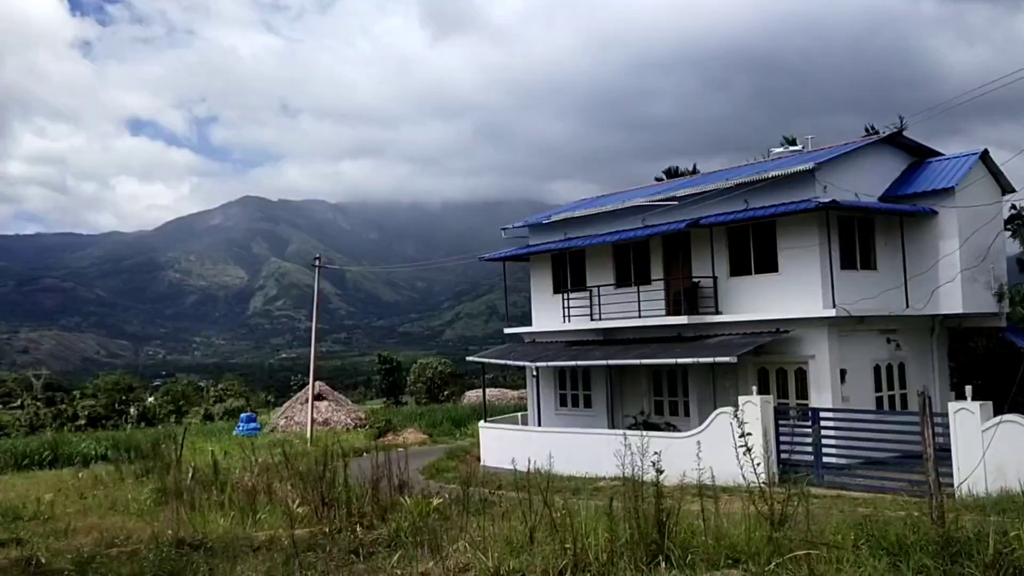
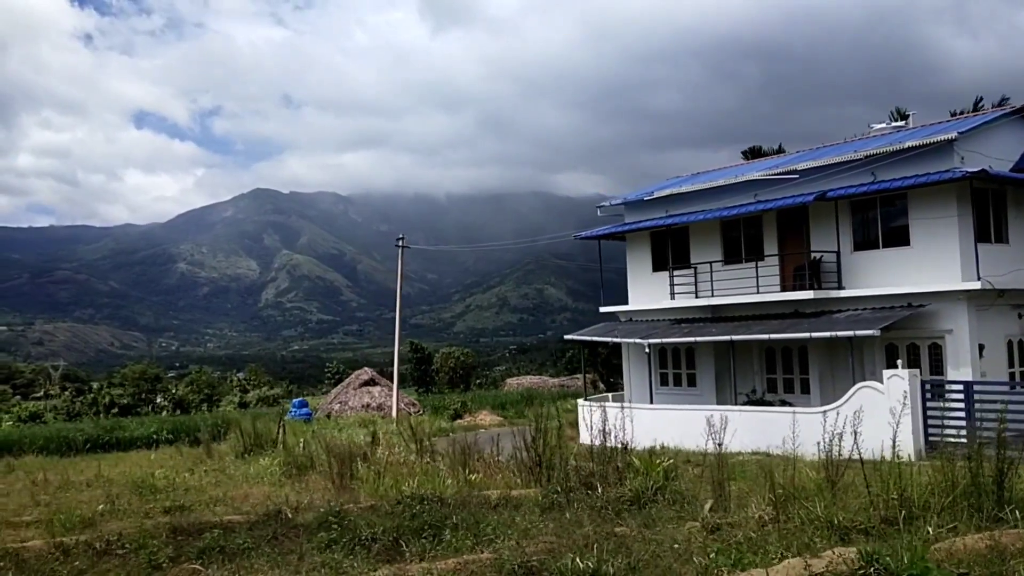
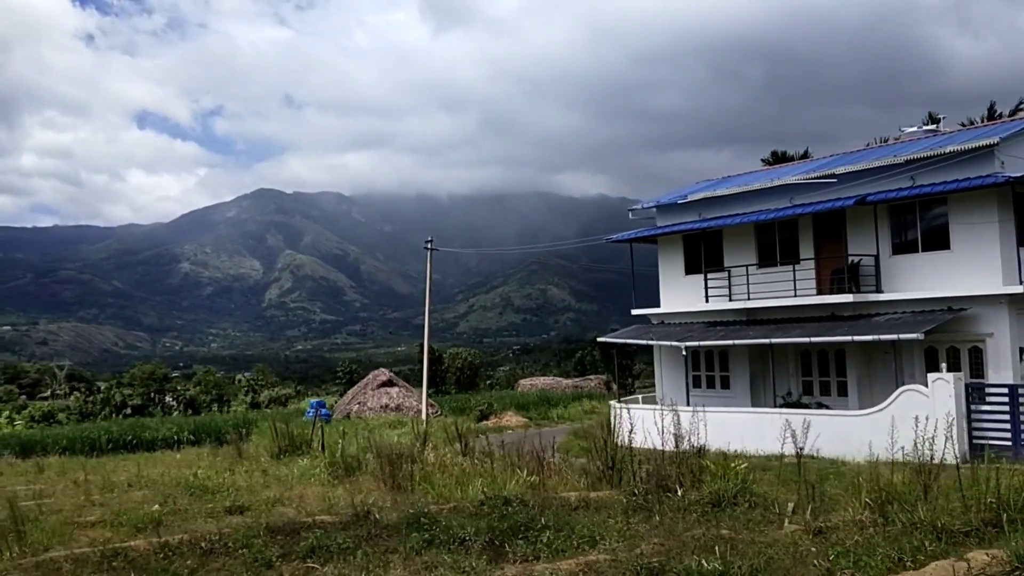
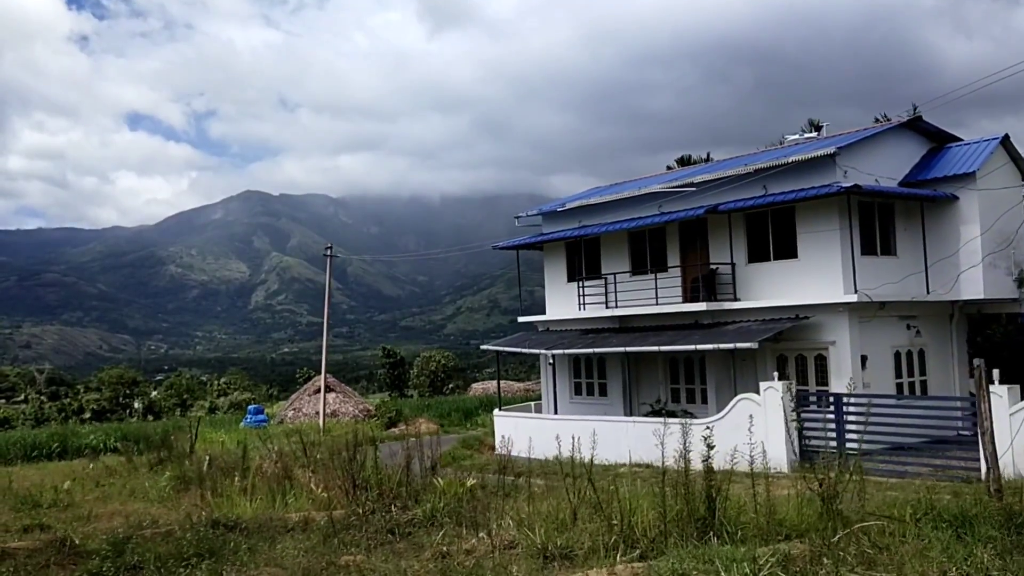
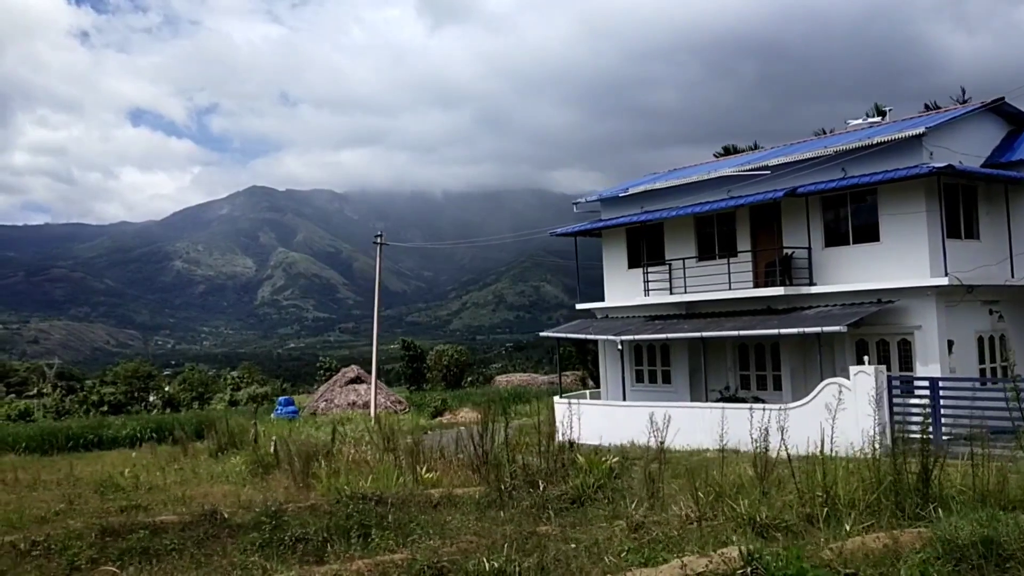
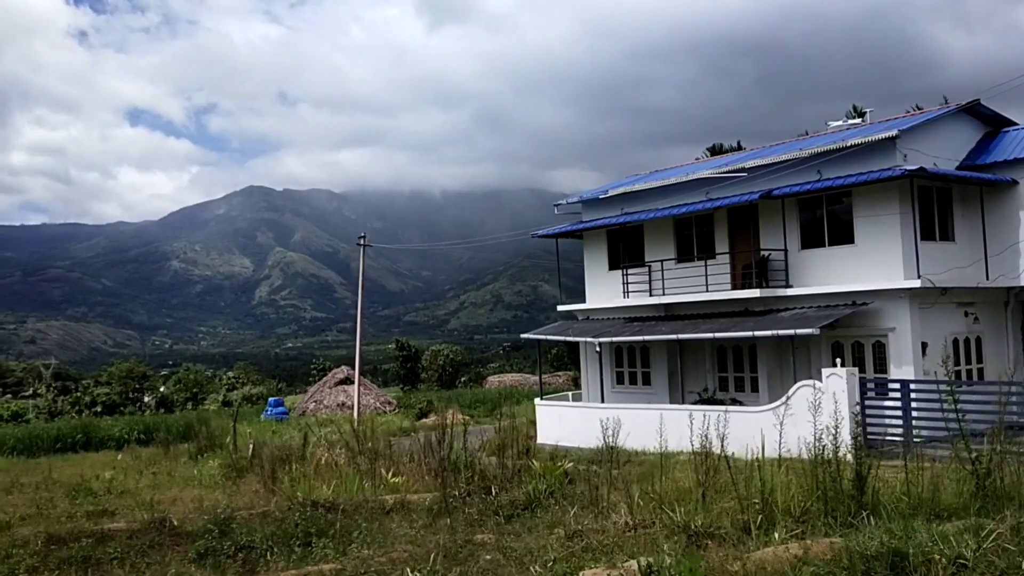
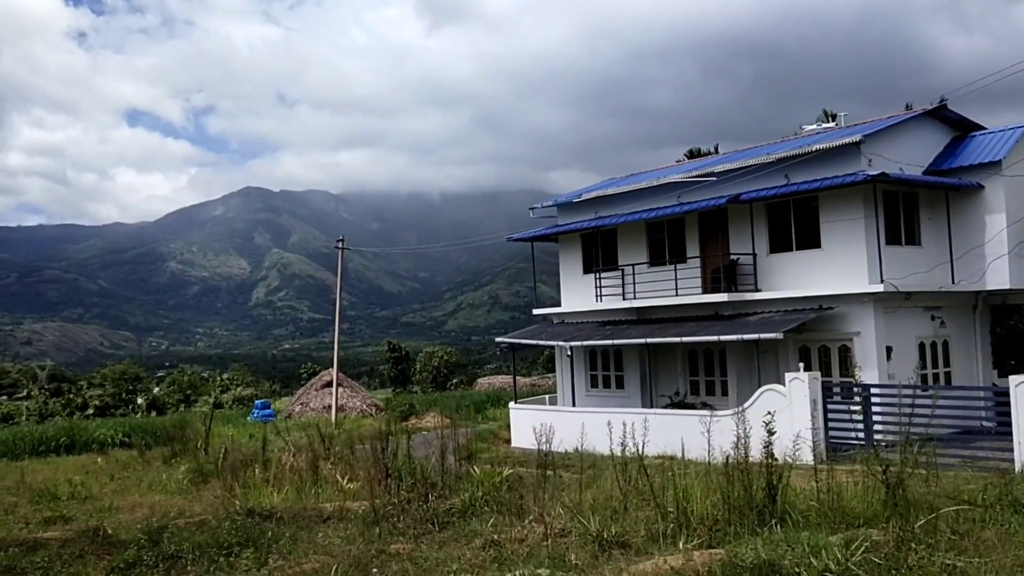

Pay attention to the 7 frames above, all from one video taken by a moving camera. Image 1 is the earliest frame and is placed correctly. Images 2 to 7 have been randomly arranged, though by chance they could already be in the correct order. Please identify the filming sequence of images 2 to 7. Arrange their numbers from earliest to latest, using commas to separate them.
4, 7, 6, 5, 2, 3
